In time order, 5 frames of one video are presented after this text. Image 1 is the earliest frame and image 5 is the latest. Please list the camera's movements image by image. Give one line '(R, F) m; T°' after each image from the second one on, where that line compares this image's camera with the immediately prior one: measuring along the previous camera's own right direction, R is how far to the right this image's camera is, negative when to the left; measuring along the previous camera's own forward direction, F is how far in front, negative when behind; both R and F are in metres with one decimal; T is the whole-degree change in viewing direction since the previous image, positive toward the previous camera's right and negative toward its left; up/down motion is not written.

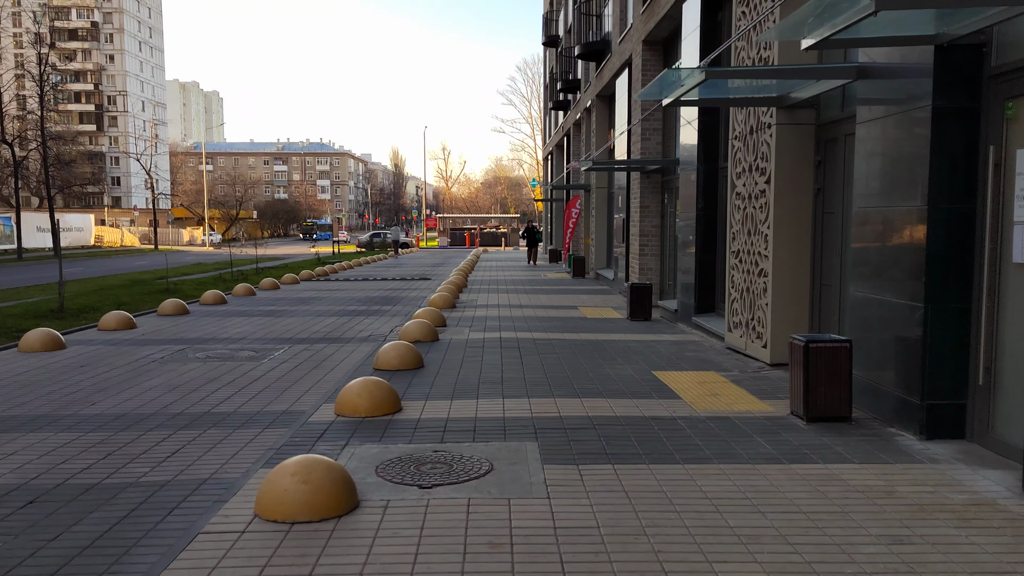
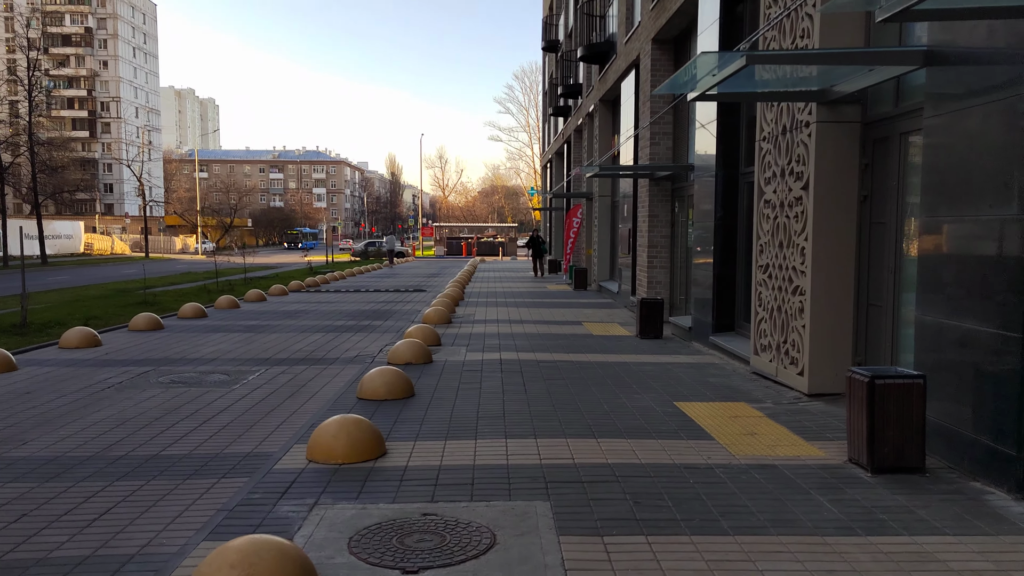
(-0.1, +1.0) m; 0°
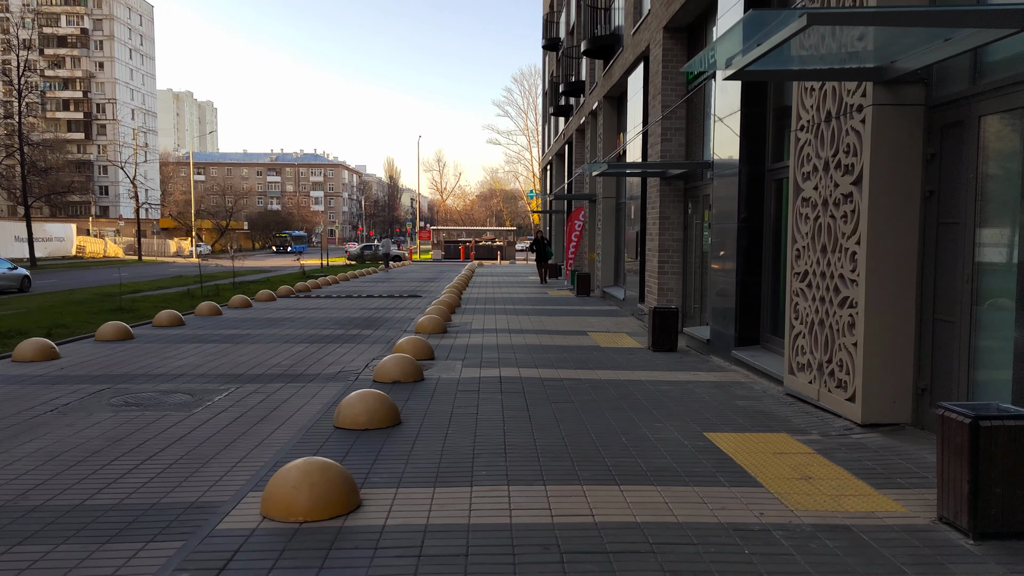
(0.0, +1.0) m; 0°
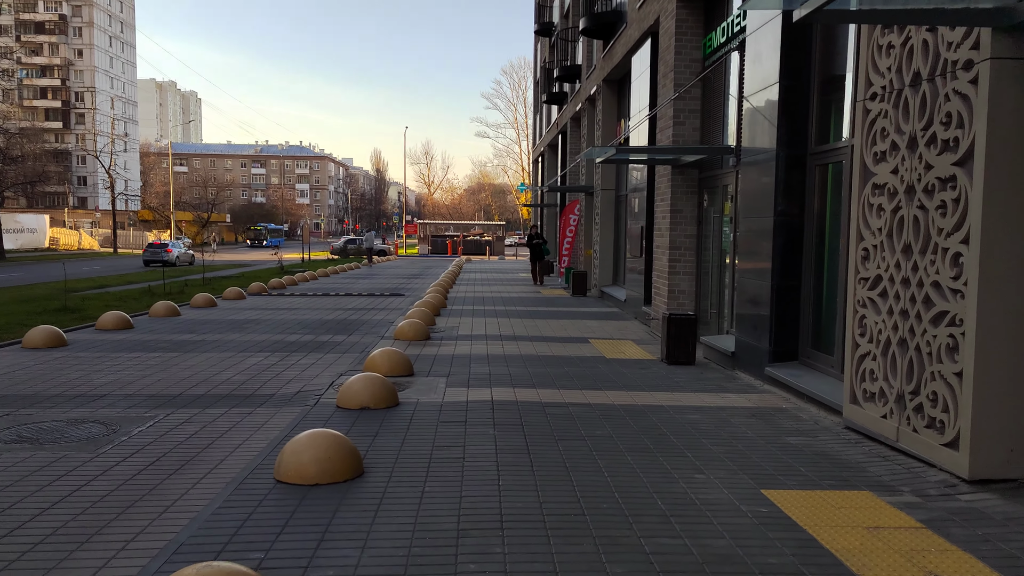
(-0.1, +1.5) m; +1°
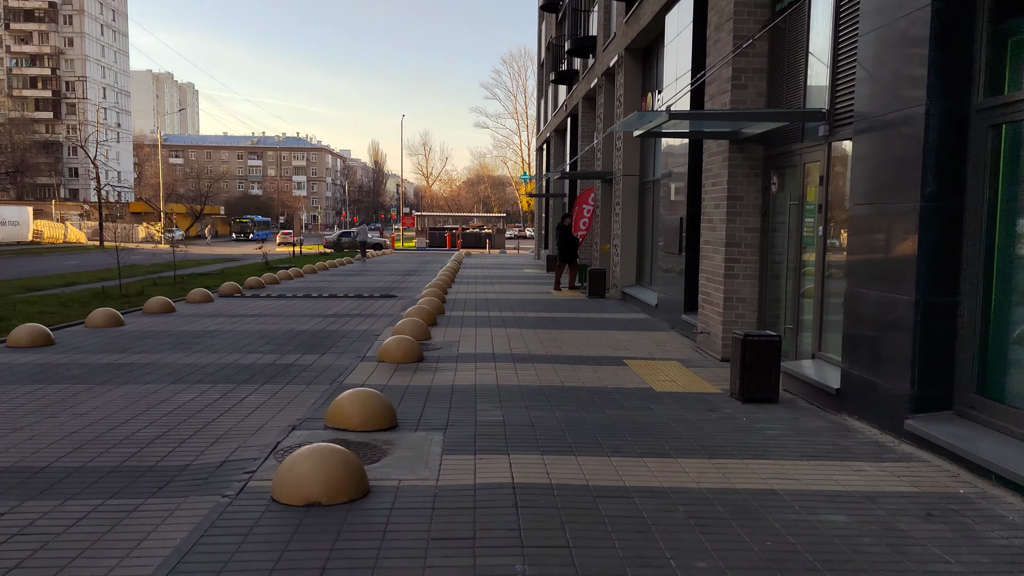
(-0.2, +2.5) m; 0°
